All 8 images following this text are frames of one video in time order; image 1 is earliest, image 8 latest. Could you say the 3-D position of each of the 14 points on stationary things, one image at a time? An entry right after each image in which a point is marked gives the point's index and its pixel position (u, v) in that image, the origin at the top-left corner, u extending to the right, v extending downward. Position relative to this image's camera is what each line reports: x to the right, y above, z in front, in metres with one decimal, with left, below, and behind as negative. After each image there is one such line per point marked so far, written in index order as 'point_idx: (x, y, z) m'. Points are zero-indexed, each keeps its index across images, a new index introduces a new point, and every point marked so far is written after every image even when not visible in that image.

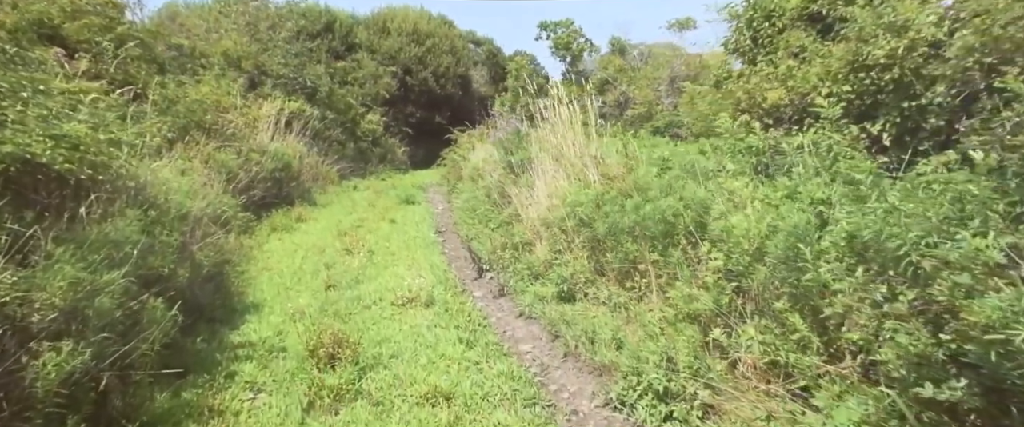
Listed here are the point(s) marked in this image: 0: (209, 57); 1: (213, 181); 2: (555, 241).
0: (-5.8, +3.0, +12.0) m
1: (-3.9, +0.4, +8.2) m
2: (+0.4, -0.2, +5.2) m
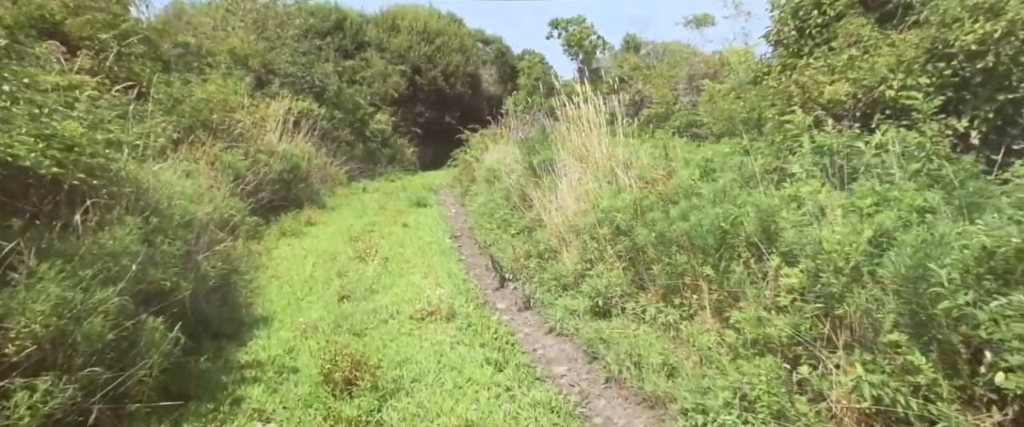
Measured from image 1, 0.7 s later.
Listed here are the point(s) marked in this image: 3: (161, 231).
0: (-5.5, +2.9, +11.7) m
1: (-3.7, +0.4, +7.9) m
2: (+0.6, -0.3, +4.9) m
3: (-2.2, -0.1, +4.0) m
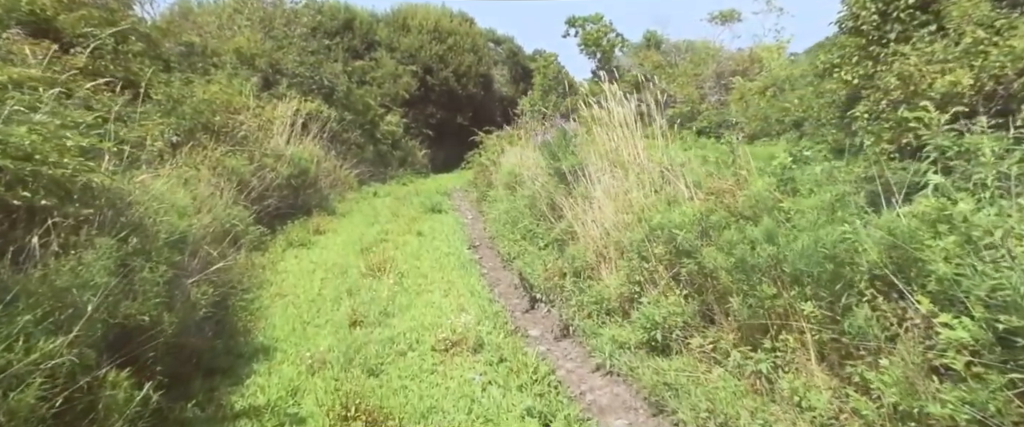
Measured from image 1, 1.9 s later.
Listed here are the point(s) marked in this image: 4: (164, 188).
0: (-5.2, +2.8, +11.1) m
1: (-3.4, +0.3, +7.3) m
2: (+0.8, -0.4, +4.2) m
3: (-2.0, -0.2, +3.4) m
4: (-2.6, +0.2, +4.7) m
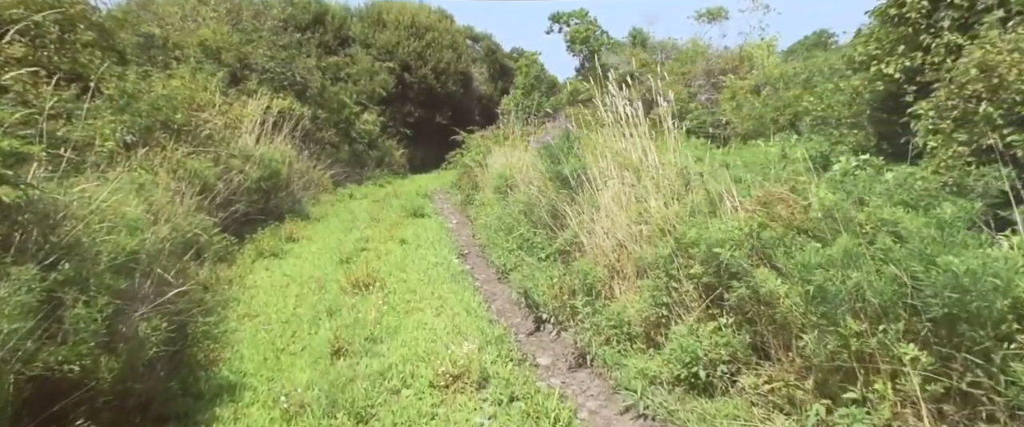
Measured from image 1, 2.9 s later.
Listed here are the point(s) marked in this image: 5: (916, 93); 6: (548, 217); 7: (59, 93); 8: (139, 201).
0: (-5.4, +2.7, +10.3) m
1: (-3.4, +0.2, +6.6) m
2: (+0.9, -0.4, +3.7) m
3: (-1.9, -0.3, +2.7) m
4: (-2.6, +0.1, +4.0) m
5: (+2.7, +0.8, +4.2) m
6: (+0.3, 0.0, +5.8) m
7: (-3.7, +1.0, +5.1) m
8: (-2.9, +0.1, +4.8) m
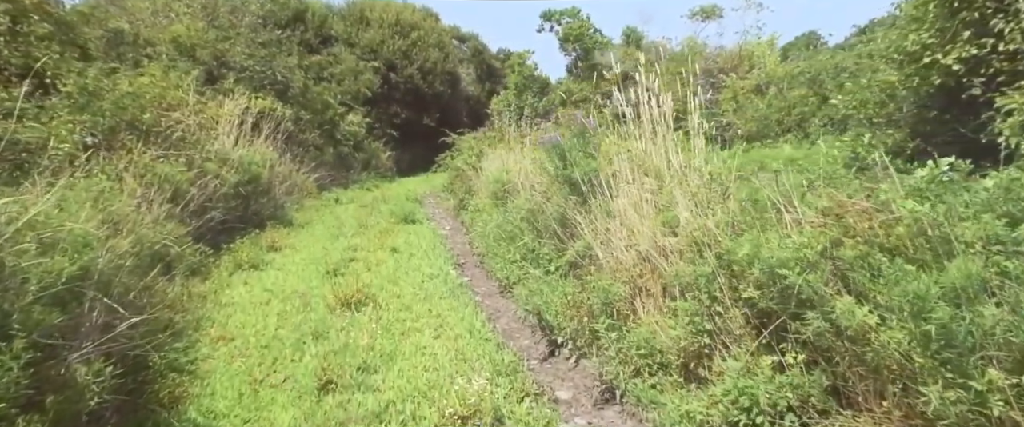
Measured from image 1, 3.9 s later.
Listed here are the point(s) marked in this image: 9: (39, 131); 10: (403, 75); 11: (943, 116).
0: (-5.5, +2.6, +9.7) m
1: (-3.4, +0.1, +6.0) m
2: (+1.0, -0.5, +3.2) m
3: (-1.8, -0.4, +2.2) m
4: (-2.5, 0.0, +3.4) m
5: (+2.8, +0.8, +3.8) m
6: (+0.4, -0.1, +5.3) m
7: (-3.7, +0.9, +4.5) m
8: (-2.8, 0.0, +4.2) m
9: (-3.8, +0.7, +5.2) m
10: (-3.2, +4.1, +18.6) m
11: (+2.9, +0.7, +4.3) m
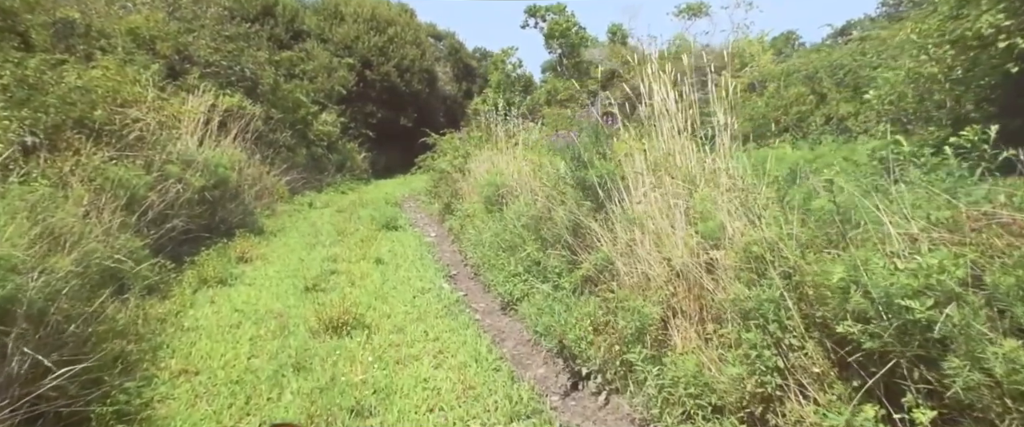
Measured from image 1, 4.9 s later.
0: (-5.7, +2.5, +8.9) m
1: (-3.4, 0.0, +5.2) m
2: (+1.1, -0.6, +2.7) m
3: (-1.6, -0.5, +1.5) m
4: (-2.4, 0.0, +2.7) m
5: (+2.9, +0.7, +3.3) m
6: (+0.4, -0.2, +4.8) m
7: (-3.6, +0.8, +3.8) m
8: (-2.7, -0.1, +3.5) m
9: (-3.8, +0.6, +4.4) m
10: (-3.8, +4.0, +17.9) m
11: (+3.0, +0.6, +3.8) m
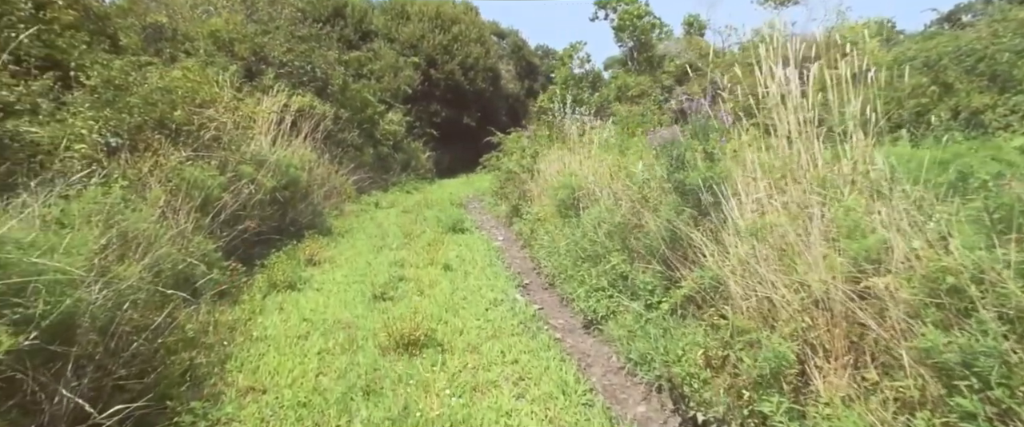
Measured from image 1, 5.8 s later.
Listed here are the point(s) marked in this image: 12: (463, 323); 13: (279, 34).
0: (-4.6, +2.5, +8.9) m
1: (-2.8, 0.0, +5.1) m
2: (+1.5, -0.7, +2.1) m
3: (-1.3, -0.5, +1.3) m
4: (-2.0, -0.1, +2.5) m
5: (+3.4, +0.6, +2.6) m
6: (+1.0, -0.2, +4.3) m
7: (-3.1, +0.8, +3.7) m
8: (-2.2, -0.1, +3.3) m
9: (-3.2, +0.6, +4.4) m
10: (-1.9, +4.0, +17.7) m
11: (+3.5, +0.5, +3.1) m
12: (-0.4, -0.8, +4.6) m
13: (-4.4, +3.4, +11.7) m
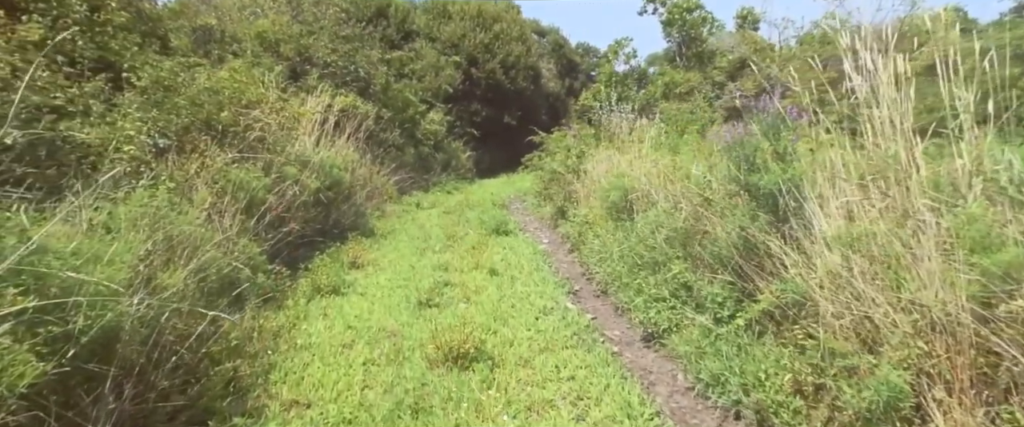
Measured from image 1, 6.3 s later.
0: (-4.0, +2.5, +8.9) m
1: (-2.4, -0.1, +5.0) m
2: (+1.7, -0.7, +1.8) m
3: (-1.2, -0.5, +1.1) m
4: (-1.7, -0.1, +2.4) m
5: (+3.6, +0.6, +2.2) m
6: (+1.3, -0.3, +4.0) m
7: (-2.7, +0.8, +3.6) m
8: (-1.9, -0.1, +3.2) m
9: (-2.9, +0.5, +4.3) m
10: (-0.7, +4.0, +17.5) m
11: (+3.8, +0.5, +2.6) m
12: (0.0, -0.8, +4.4) m
13: (-3.6, +3.4, +11.7) m
